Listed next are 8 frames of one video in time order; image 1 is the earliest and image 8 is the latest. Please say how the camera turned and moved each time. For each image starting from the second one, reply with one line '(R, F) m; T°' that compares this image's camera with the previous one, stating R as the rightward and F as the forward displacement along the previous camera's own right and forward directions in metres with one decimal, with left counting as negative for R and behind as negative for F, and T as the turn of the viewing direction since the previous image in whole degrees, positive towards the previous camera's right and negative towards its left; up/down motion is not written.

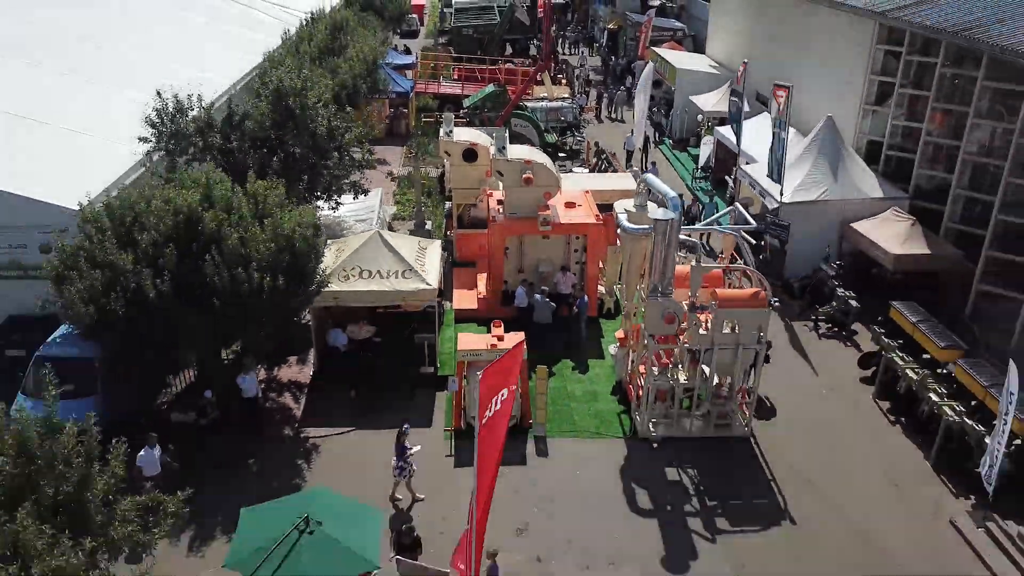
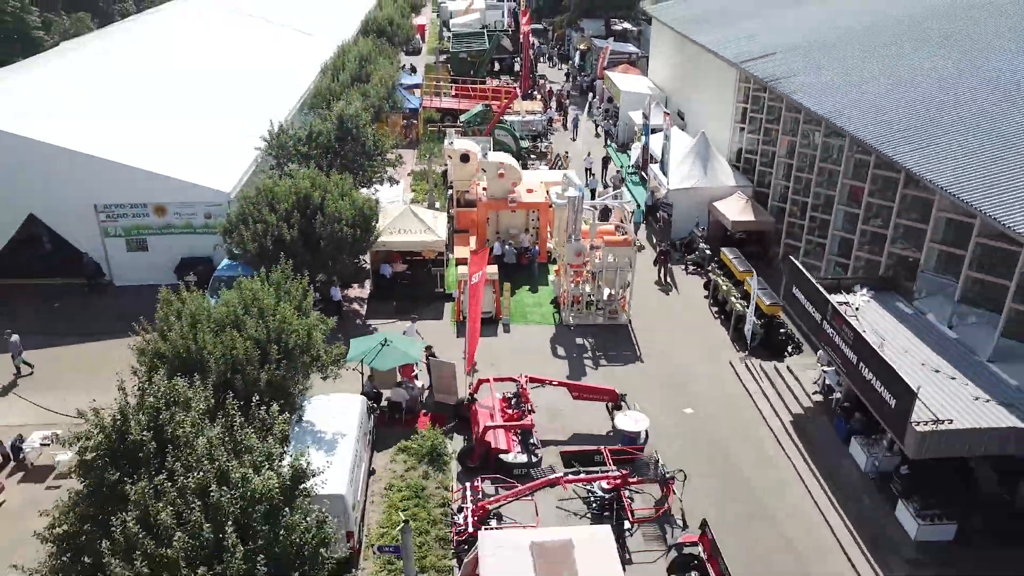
(+0.3, -5.7) m; 0°
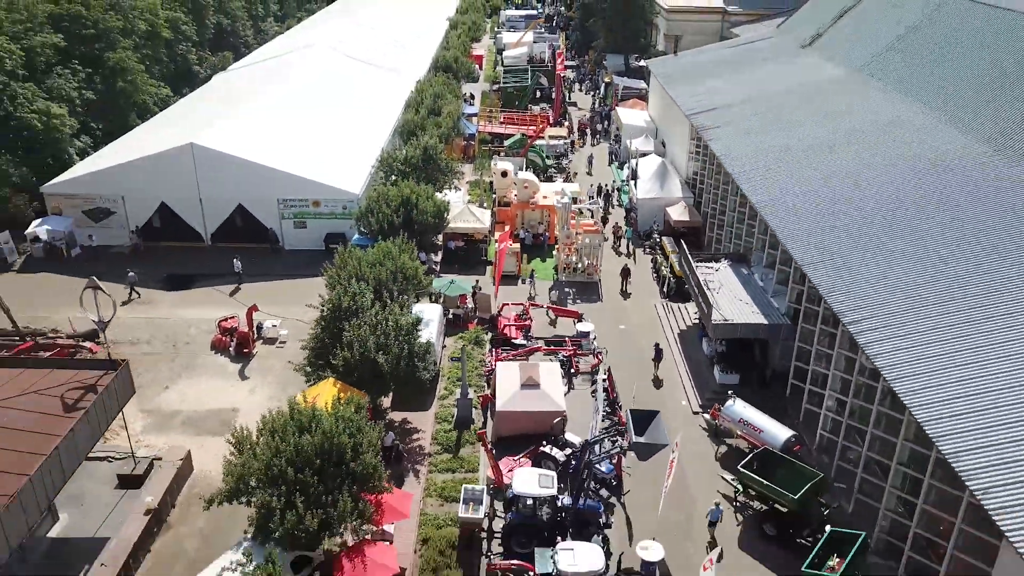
(+1.0, -8.7) m; -4°
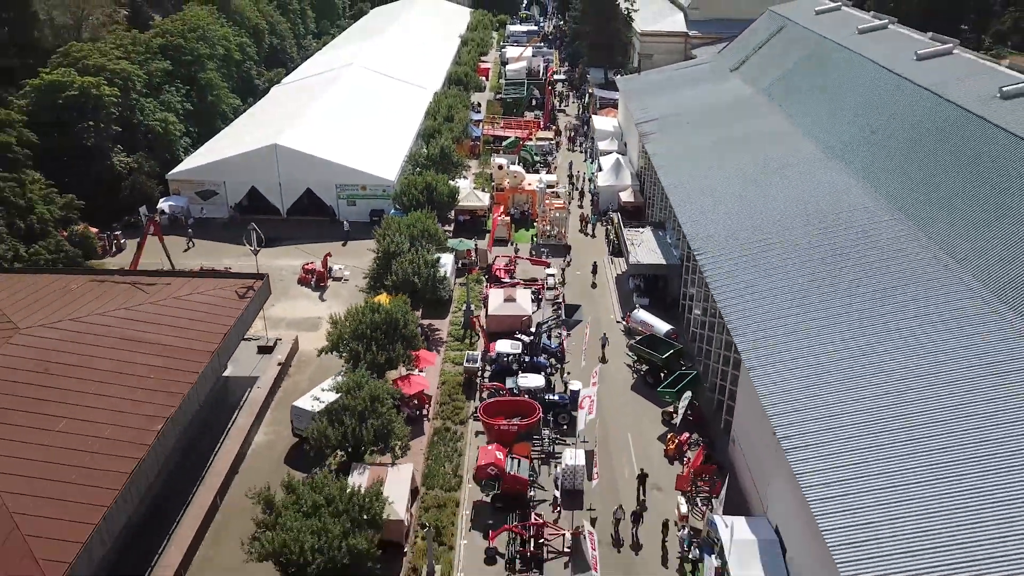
(+0.7, -8.9) m; -1°
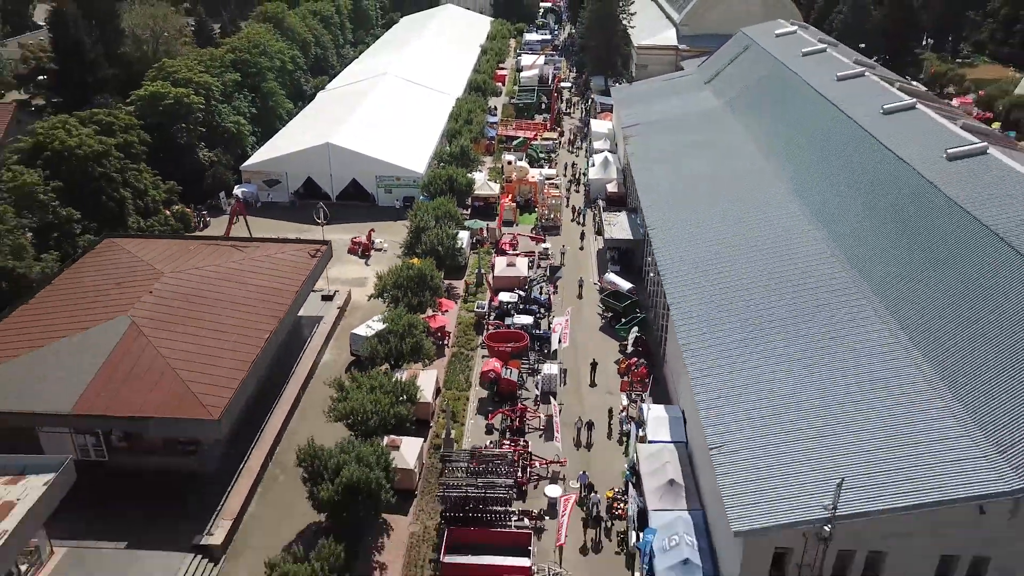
(+0.8, -7.5) m; -2°
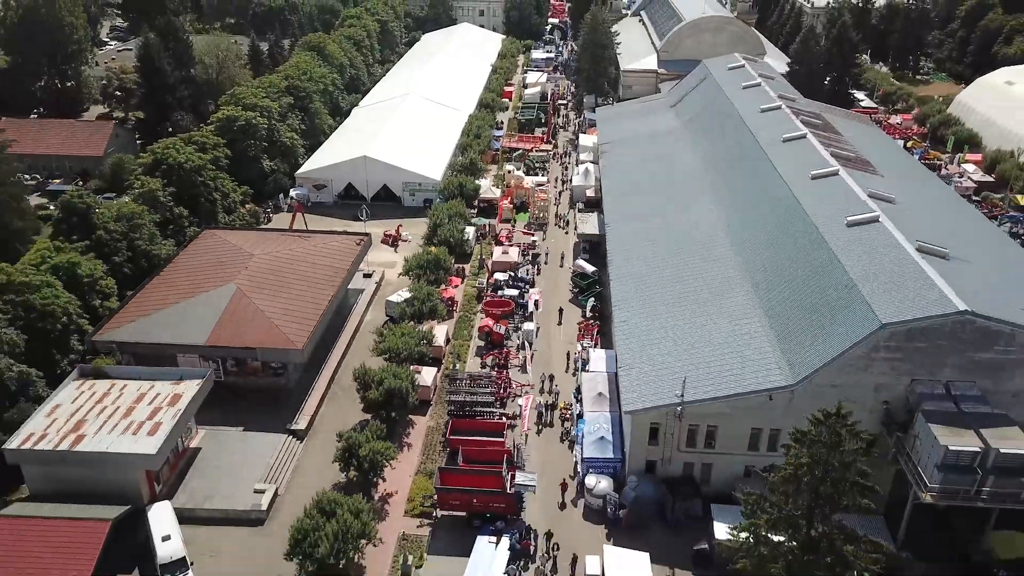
(+1.3, -10.2) m; -1°
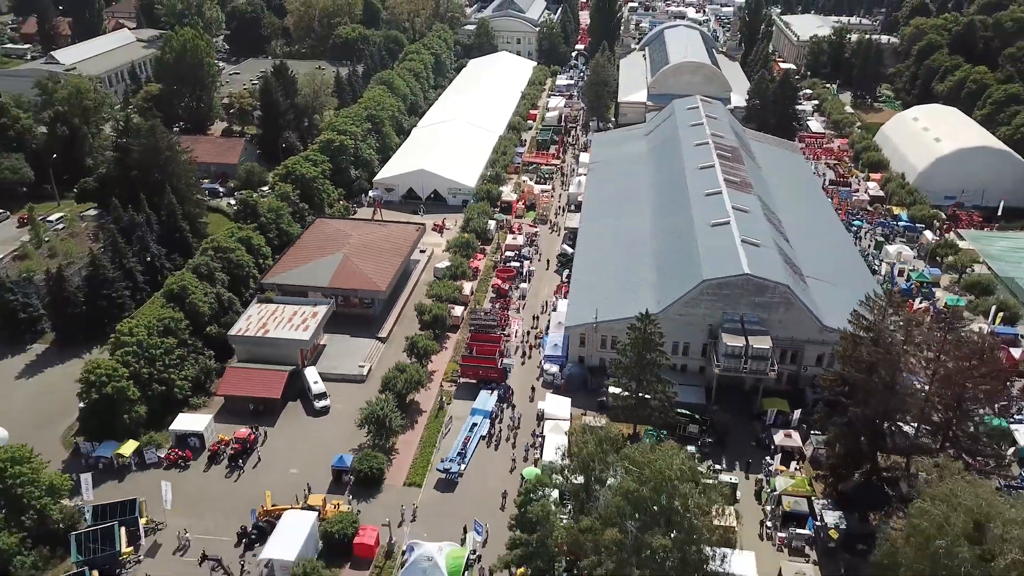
(+3.0, -20.3) m; -3°
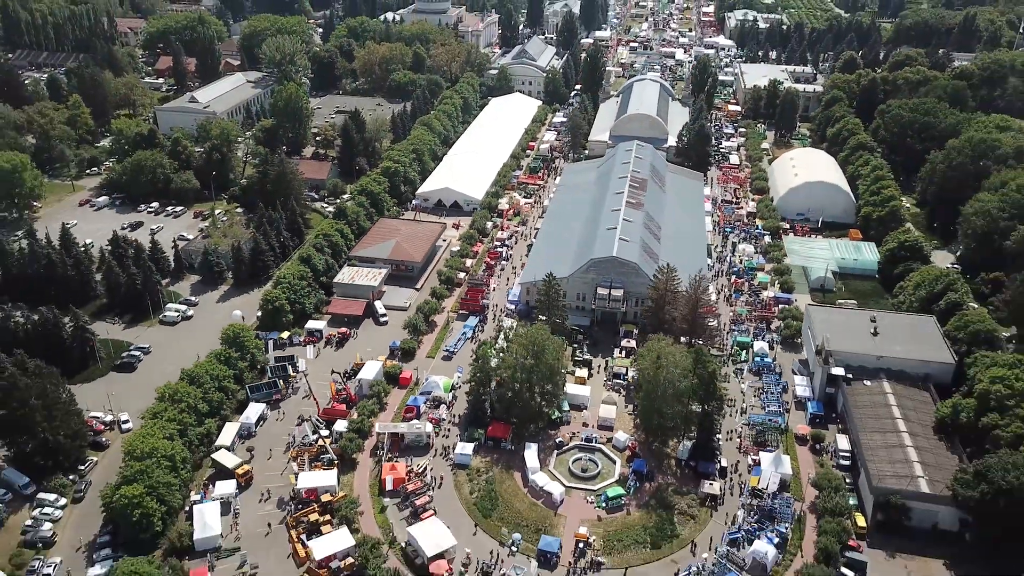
(+6.5, -36.3) m; -3°
